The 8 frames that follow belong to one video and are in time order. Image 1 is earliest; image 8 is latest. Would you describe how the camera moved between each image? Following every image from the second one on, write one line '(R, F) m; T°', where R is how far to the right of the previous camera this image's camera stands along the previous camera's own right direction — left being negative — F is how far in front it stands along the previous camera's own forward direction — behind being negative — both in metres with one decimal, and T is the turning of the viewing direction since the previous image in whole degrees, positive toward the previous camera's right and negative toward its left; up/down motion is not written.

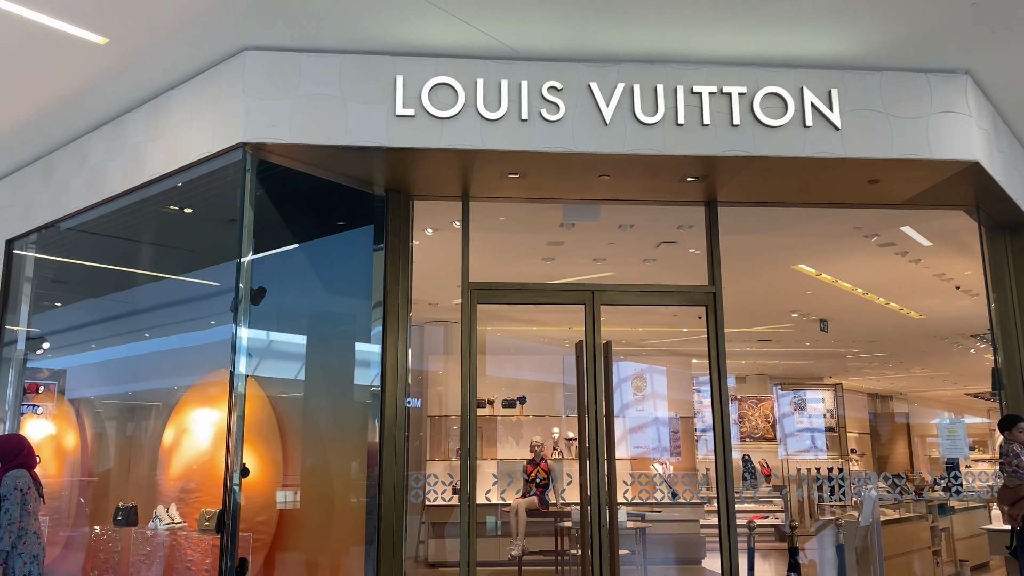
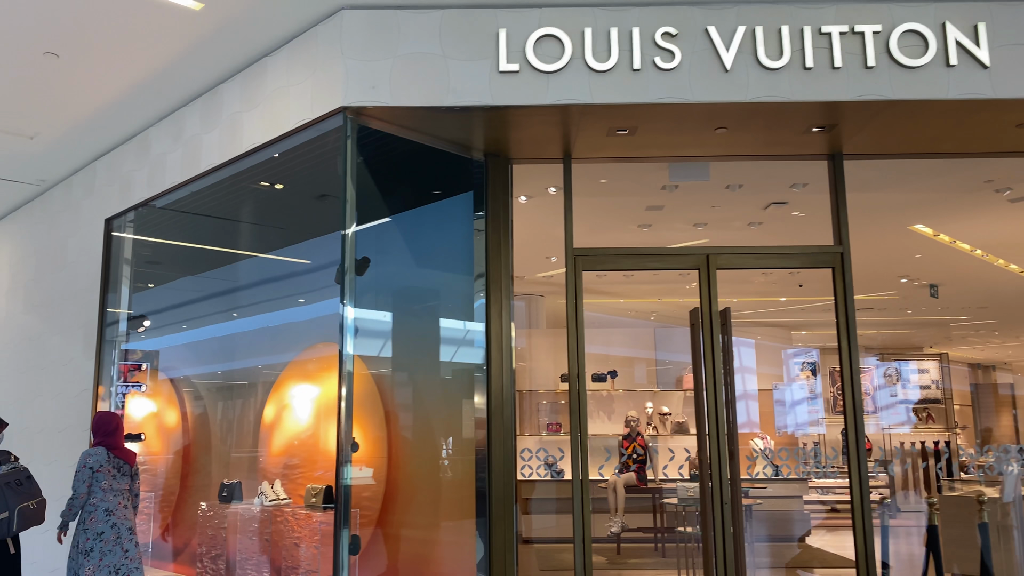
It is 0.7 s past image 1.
(-0.2, +0.2) m; -5°
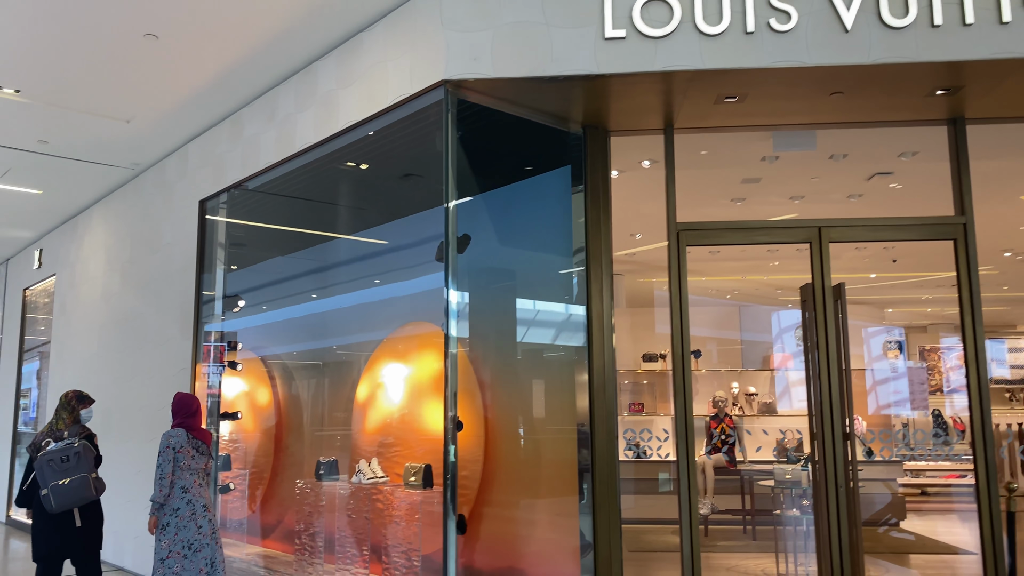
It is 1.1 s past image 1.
(-0.2, +0.1) m; -4°
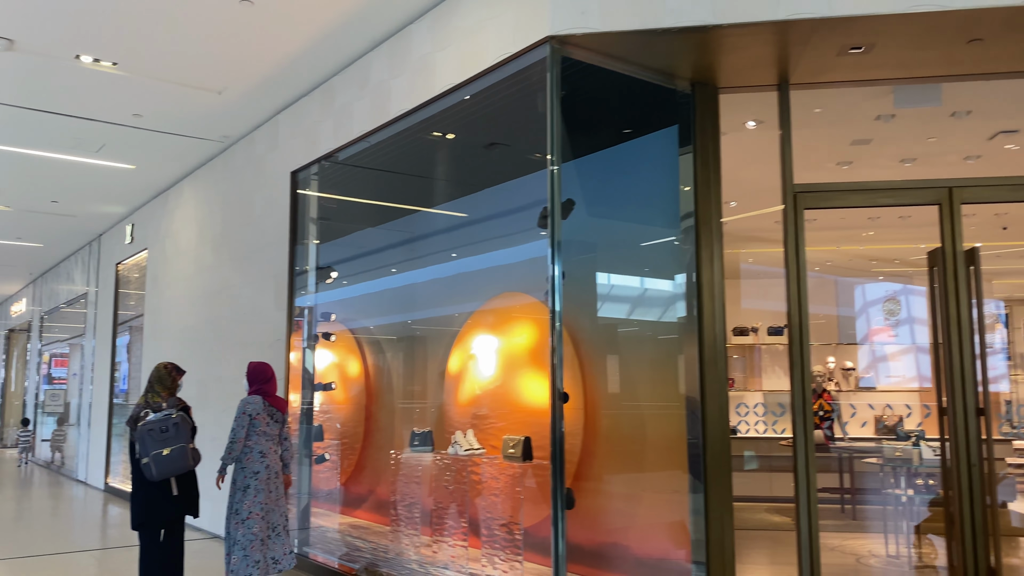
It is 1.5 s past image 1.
(-0.2, +0.2) m; -4°
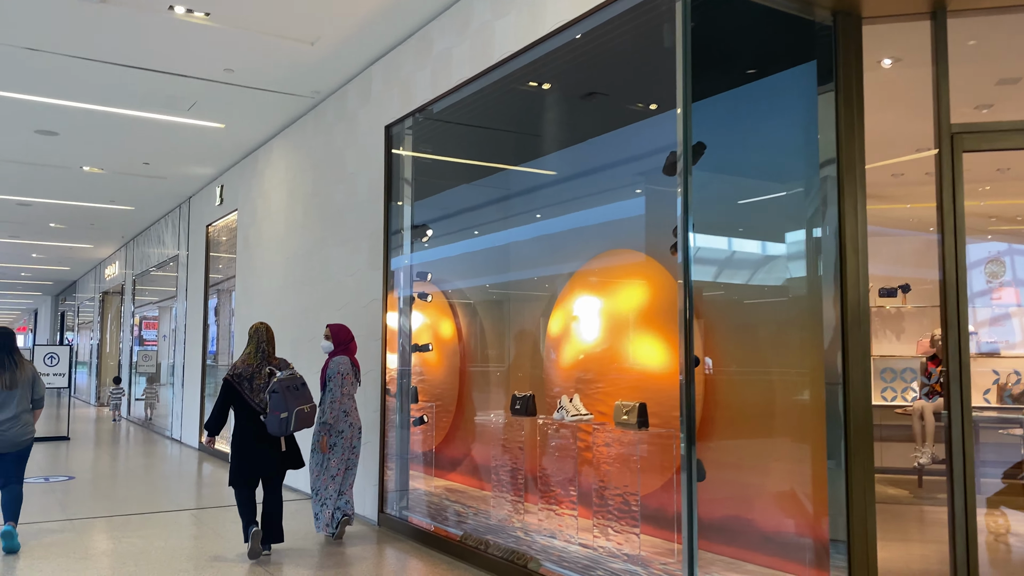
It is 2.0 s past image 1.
(-0.2, +0.3) m; -5°
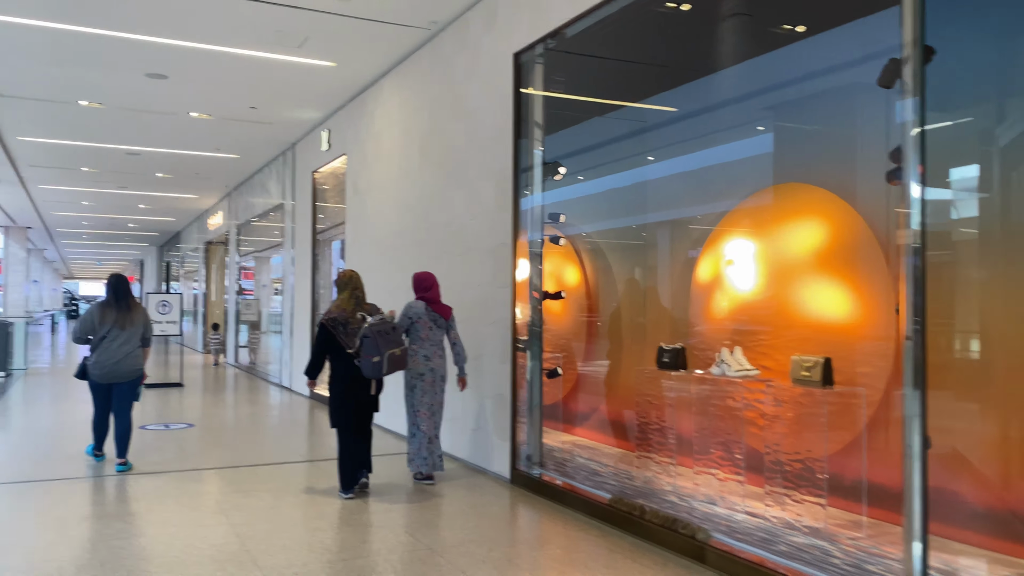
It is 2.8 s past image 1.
(-0.4, +0.4) m; -6°
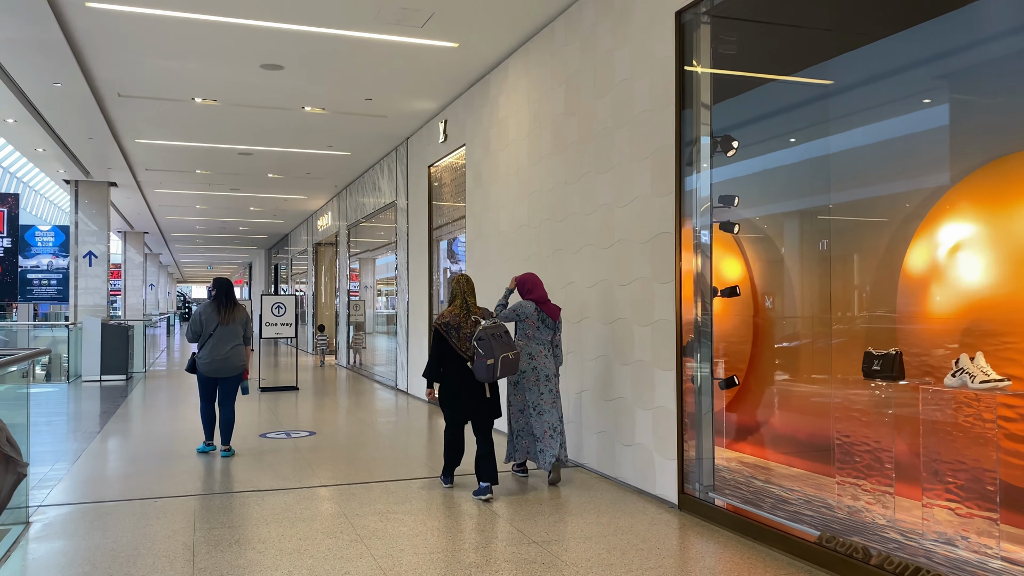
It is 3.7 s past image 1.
(-0.4, +0.6) m; -6°
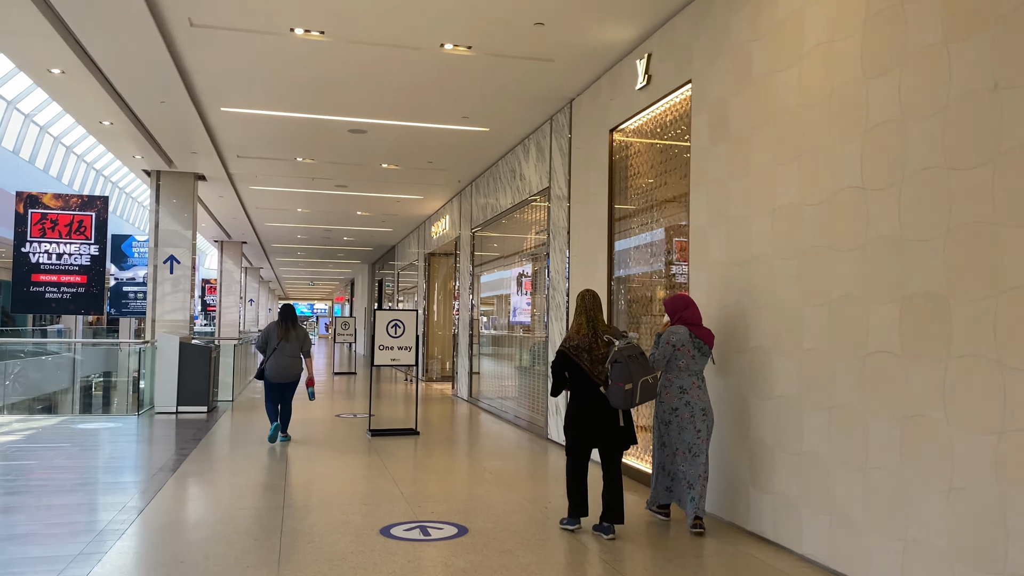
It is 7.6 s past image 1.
(-1.0, +2.8) m; -6°
